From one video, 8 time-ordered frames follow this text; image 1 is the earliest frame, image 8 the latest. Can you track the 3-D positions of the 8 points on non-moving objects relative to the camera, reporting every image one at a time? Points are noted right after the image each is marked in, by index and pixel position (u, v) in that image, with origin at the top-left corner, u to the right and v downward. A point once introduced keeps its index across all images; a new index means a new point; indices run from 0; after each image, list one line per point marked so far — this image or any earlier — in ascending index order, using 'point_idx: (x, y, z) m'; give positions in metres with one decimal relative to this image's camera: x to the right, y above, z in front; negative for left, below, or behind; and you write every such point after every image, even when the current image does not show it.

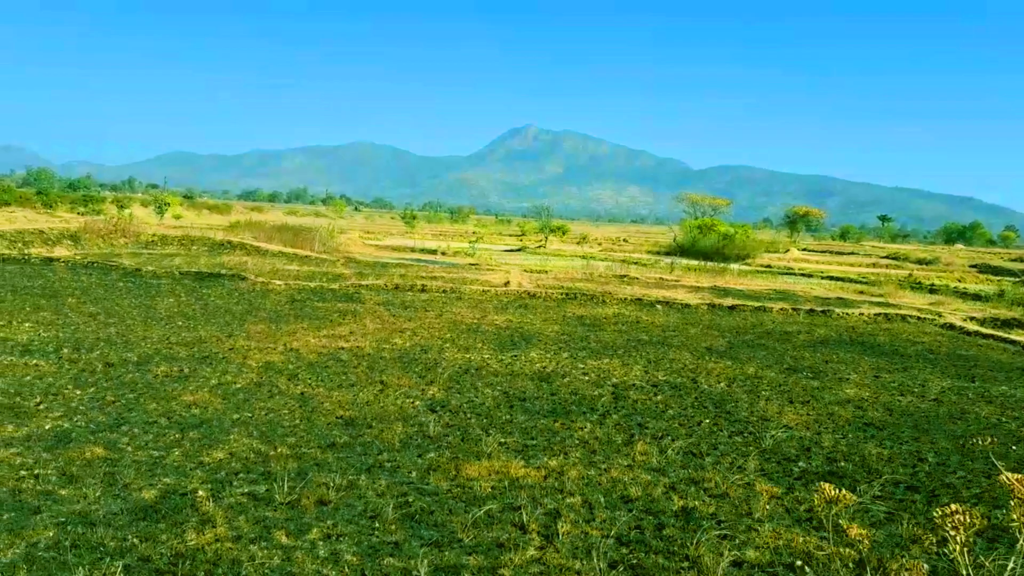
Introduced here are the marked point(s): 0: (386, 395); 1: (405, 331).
0: (-2.1, -1.8, +10.6) m
1: (-2.8, -1.1, +16.7) m
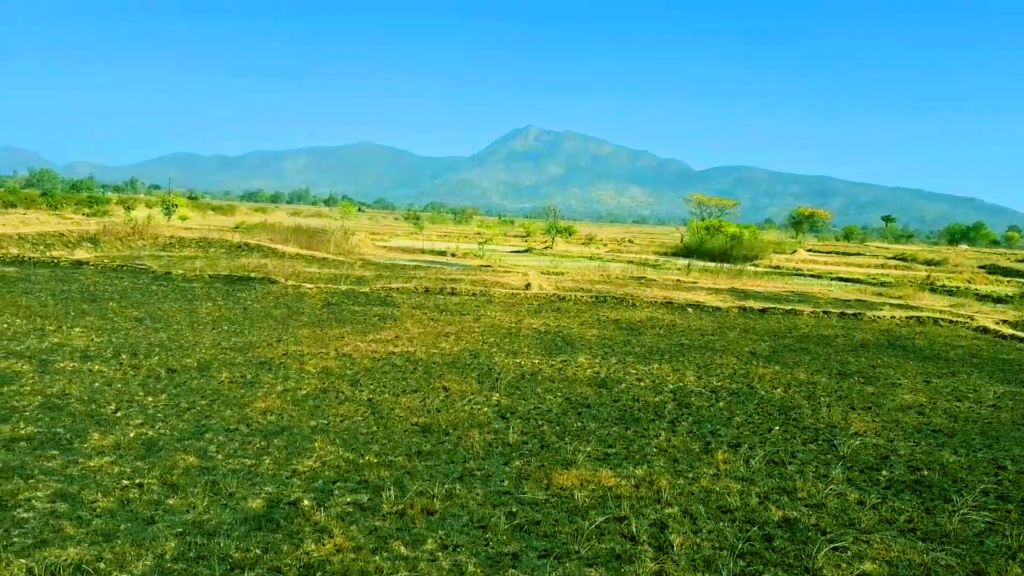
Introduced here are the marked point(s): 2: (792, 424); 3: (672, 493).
0: (-1.0, -1.9, +10.6) m
1: (-1.6, -1.3, +16.7) m
2: (+4.7, -2.3, +10.5) m
3: (+1.9, -2.4, +7.3) m
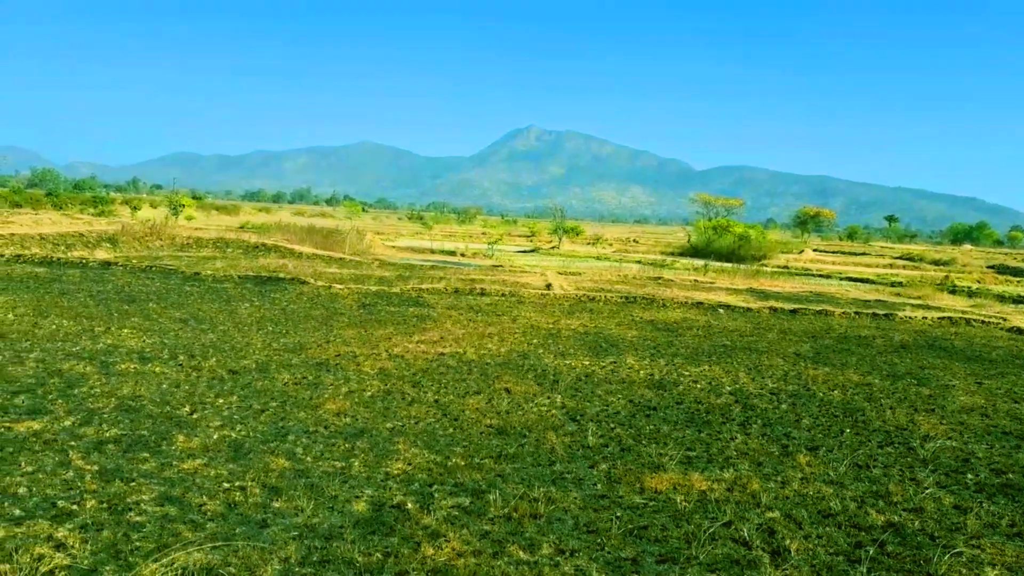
0: (+0.2, -1.9, +10.5) m
1: (-0.5, -1.3, +16.7) m
2: (+5.9, -2.3, +10.4) m
3: (+3.0, -2.4, +7.3) m
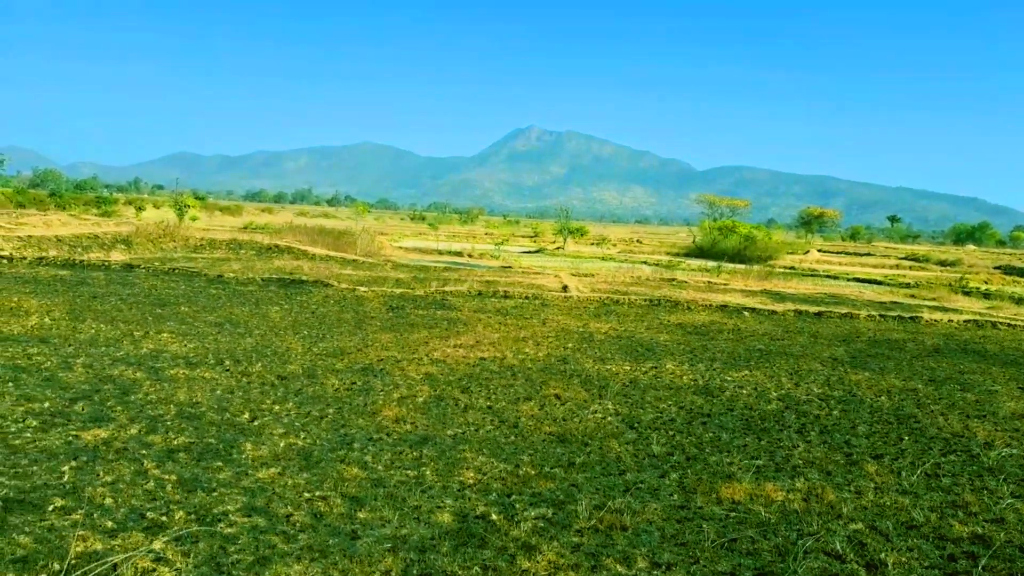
0: (+1.1, -2.0, +10.5) m
1: (+0.5, -1.4, +16.6) m
2: (+6.8, -2.4, +10.4) m
3: (+3.9, -2.5, +7.2) m
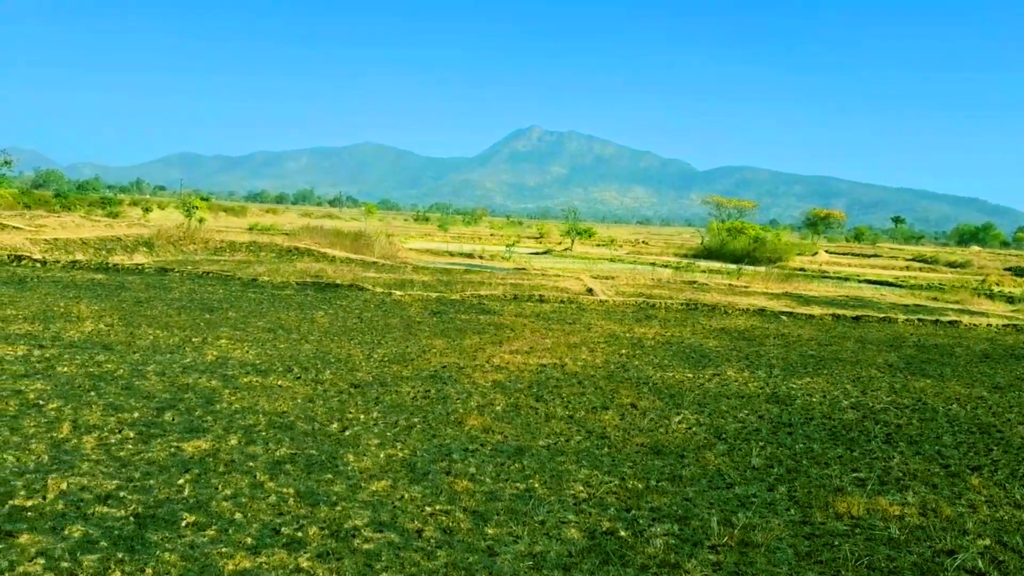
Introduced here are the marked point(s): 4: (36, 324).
0: (+2.4, -2.2, +10.4) m
1: (+1.9, -1.5, +16.5) m
2: (+8.1, -2.6, +10.3) m
3: (+5.2, -2.7, +7.1) m
4: (-11.5, -0.9, +15.2) m
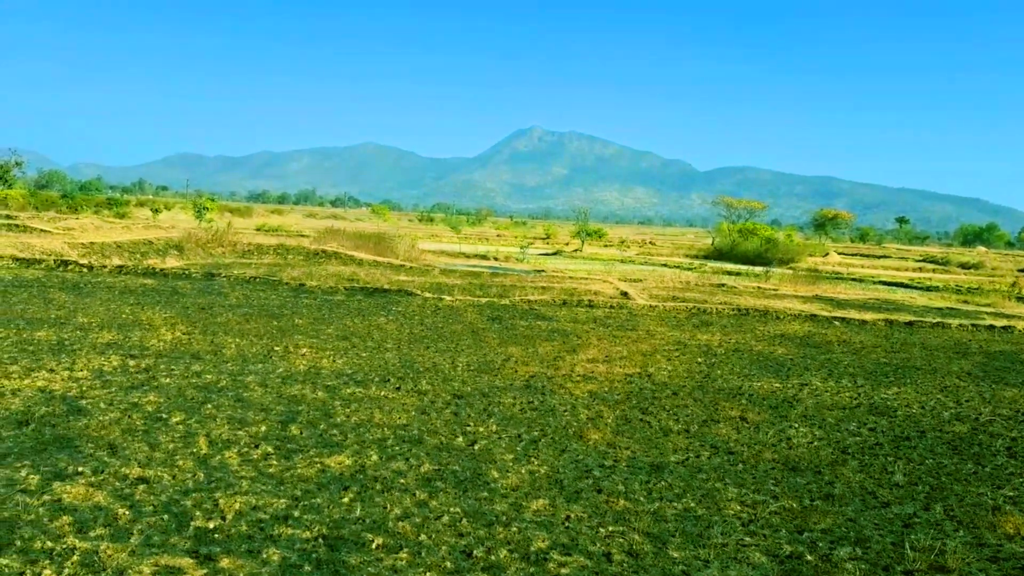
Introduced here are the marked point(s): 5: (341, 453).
0: (+4.3, -2.4, +10.3) m
1: (+3.8, -1.7, +16.4) m
2: (+10.0, -2.8, +10.1) m
3: (+7.1, -2.9, +7.0) m
4: (-9.6, -1.1, +15.2) m
5: (-2.3, -2.2, +8.3) m
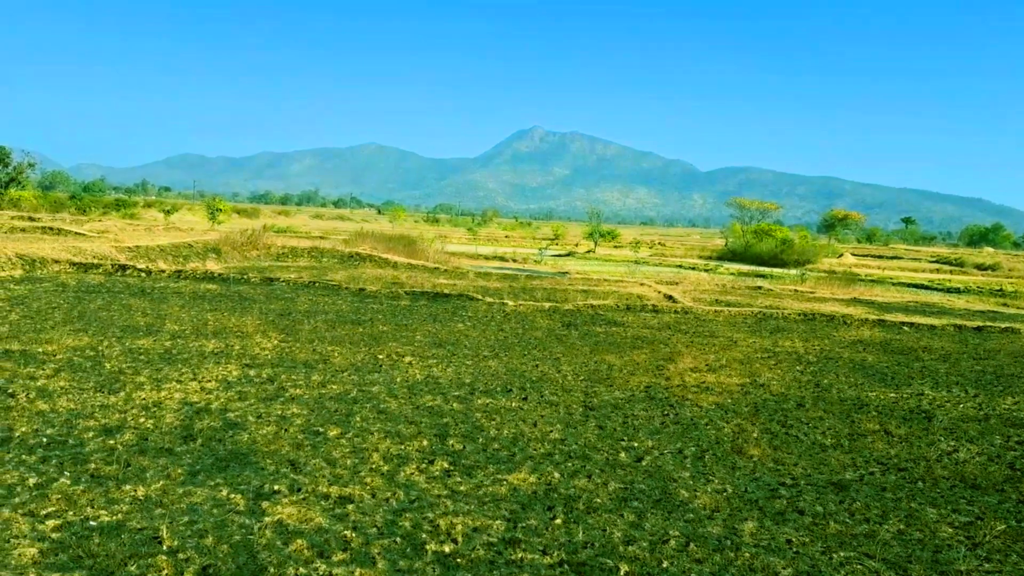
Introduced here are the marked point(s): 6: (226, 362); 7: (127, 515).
0: (+6.7, -2.5, +10.1) m
1: (+6.2, -1.9, +16.2) m
2: (+12.3, -2.9, +9.8) m
3: (+9.4, -3.0, +6.7) m
4: (-7.2, -1.3, +15.1) m
5: (+0.1, -2.4, +8.1) m
6: (-6.0, -1.5, +13.0) m
7: (-3.9, -2.3, +6.4) m
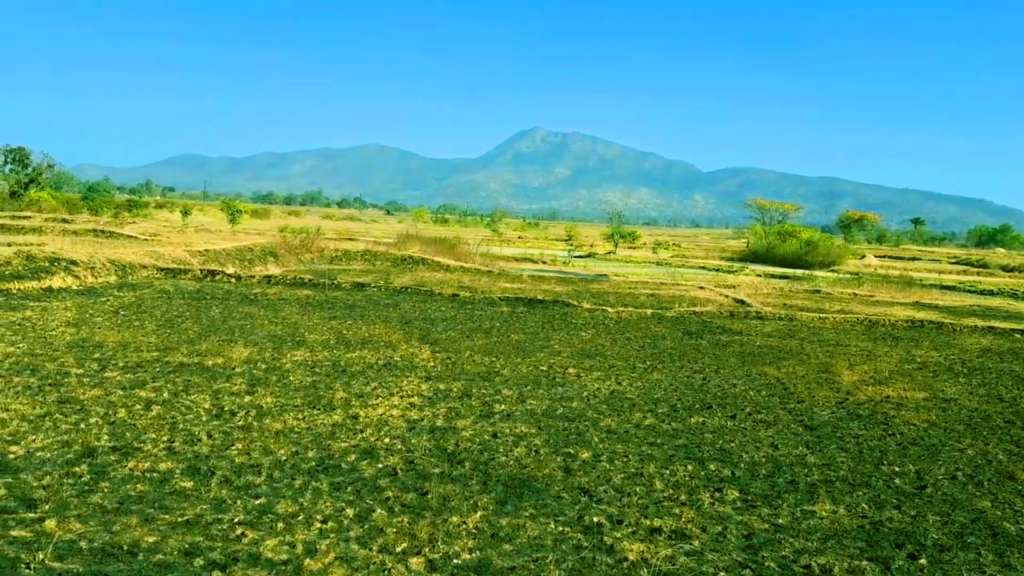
0: (+10.4, -2.8, +9.5) m
1: (+10.0, -2.2, +15.7) m
2: (+16.0, -3.2, +9.2) m
3: (+13.0, -3.3, +6.1) m
4: (-3.4, -1.5, +14.8) m
5: (+3.7, -2.6, +7.7) m
6: (-2.2, -1.8, +12.7) m
7: (-0.3, -2.6, +6.0) m
